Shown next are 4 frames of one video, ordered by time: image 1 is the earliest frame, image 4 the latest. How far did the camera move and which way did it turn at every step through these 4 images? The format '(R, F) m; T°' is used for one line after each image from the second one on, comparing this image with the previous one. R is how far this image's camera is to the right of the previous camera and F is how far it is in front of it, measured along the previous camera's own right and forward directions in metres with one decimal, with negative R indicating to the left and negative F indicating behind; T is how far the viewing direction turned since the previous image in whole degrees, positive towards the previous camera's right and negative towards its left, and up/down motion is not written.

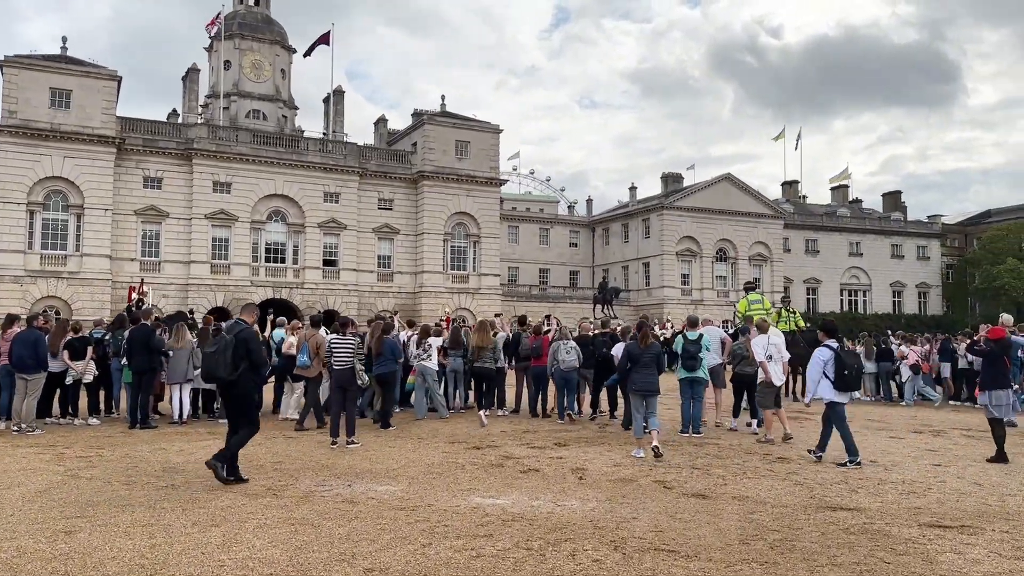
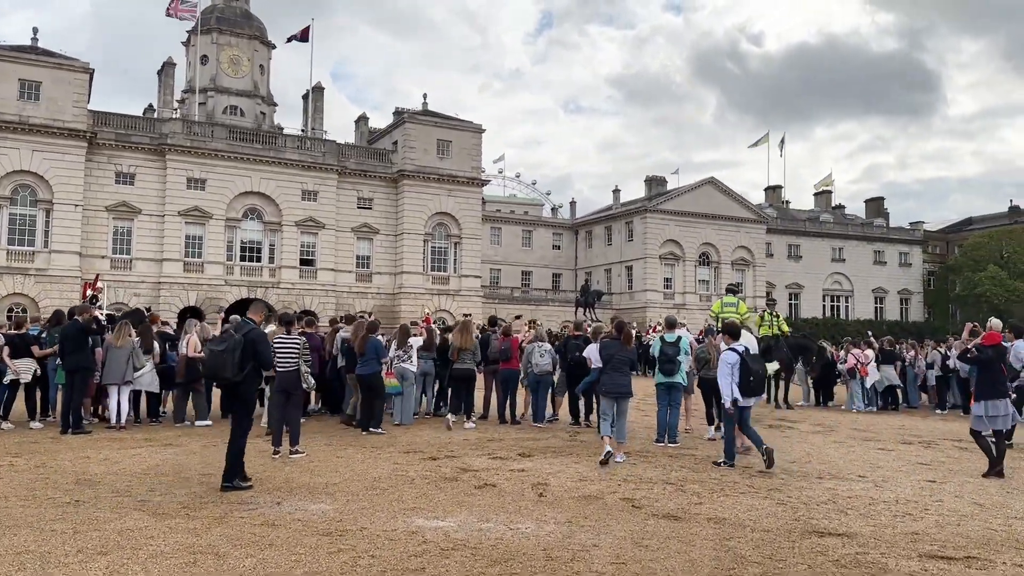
(+0.3, +0.9) m; +1°
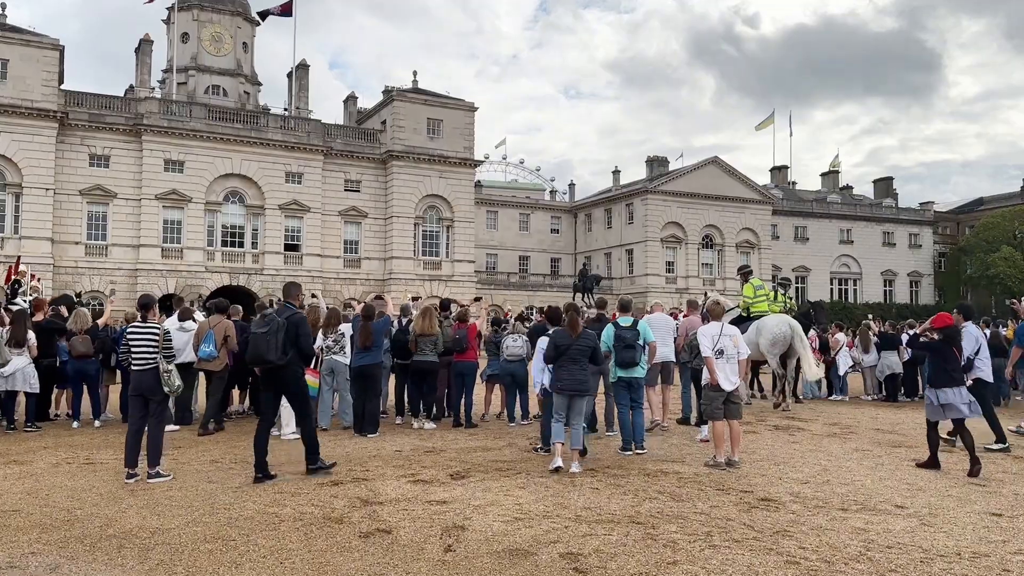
(+0.8, +2.5) m; 0°
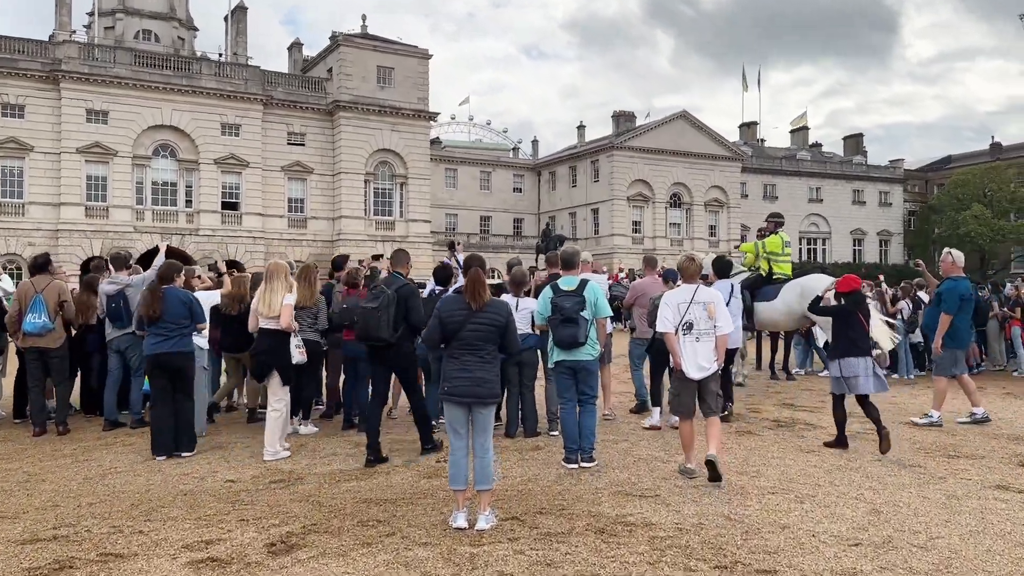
(+0.6, +3.3) m; +2°
